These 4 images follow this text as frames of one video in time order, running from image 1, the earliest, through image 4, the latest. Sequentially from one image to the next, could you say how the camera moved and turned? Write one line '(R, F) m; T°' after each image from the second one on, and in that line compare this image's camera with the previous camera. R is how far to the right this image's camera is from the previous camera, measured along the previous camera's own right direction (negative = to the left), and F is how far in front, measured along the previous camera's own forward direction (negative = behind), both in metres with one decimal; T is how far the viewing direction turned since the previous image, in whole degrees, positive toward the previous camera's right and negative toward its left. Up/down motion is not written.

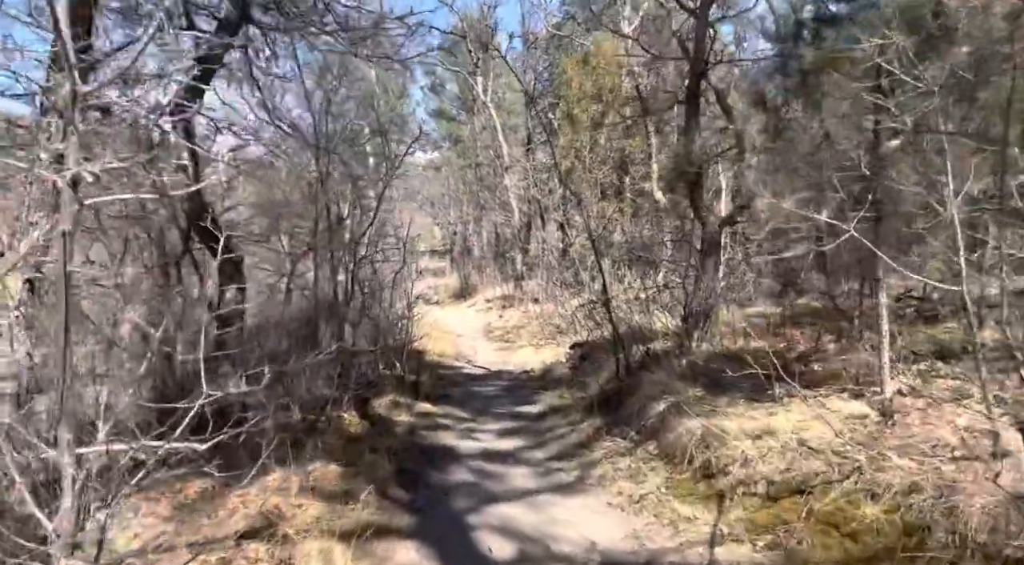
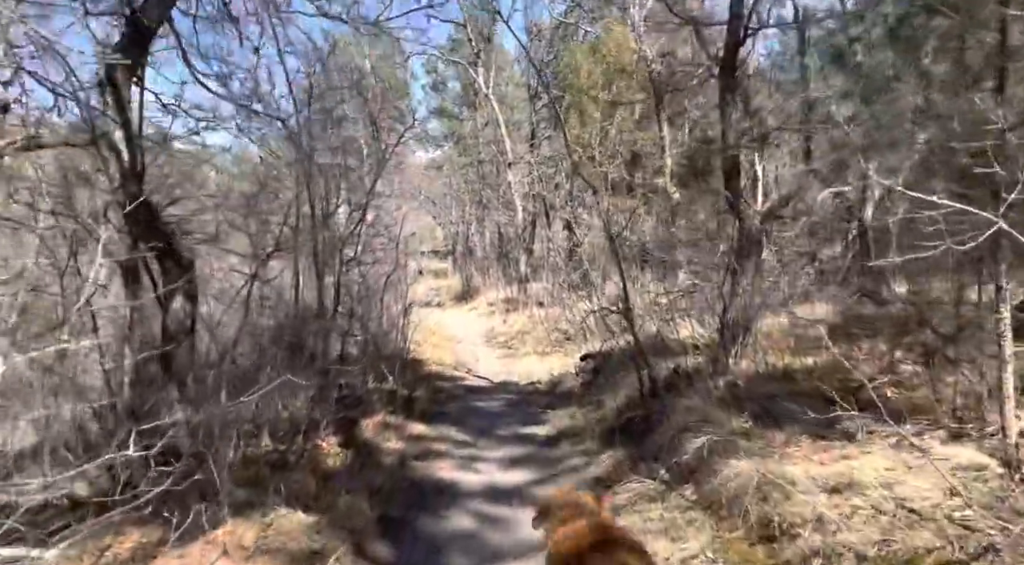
(0.0, +1.1) m; 0°
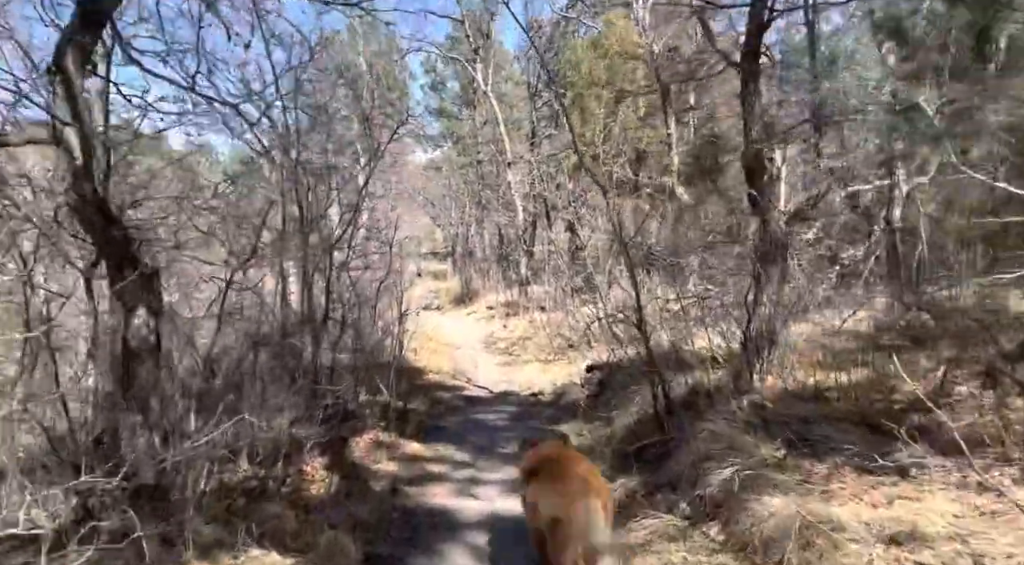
(0.0, +0.6) m; 0°
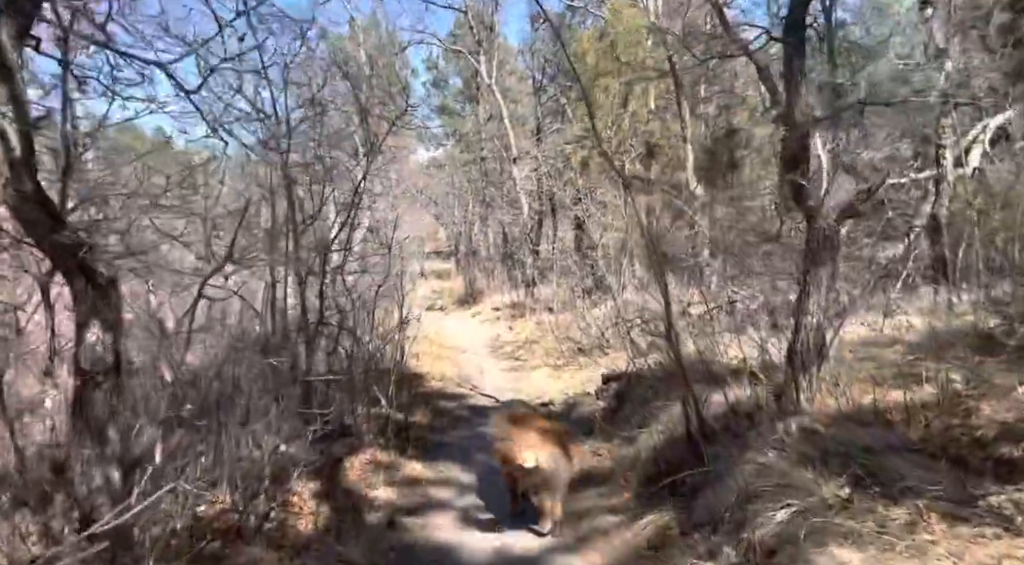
(-0.1, +0.7) m; 0°
